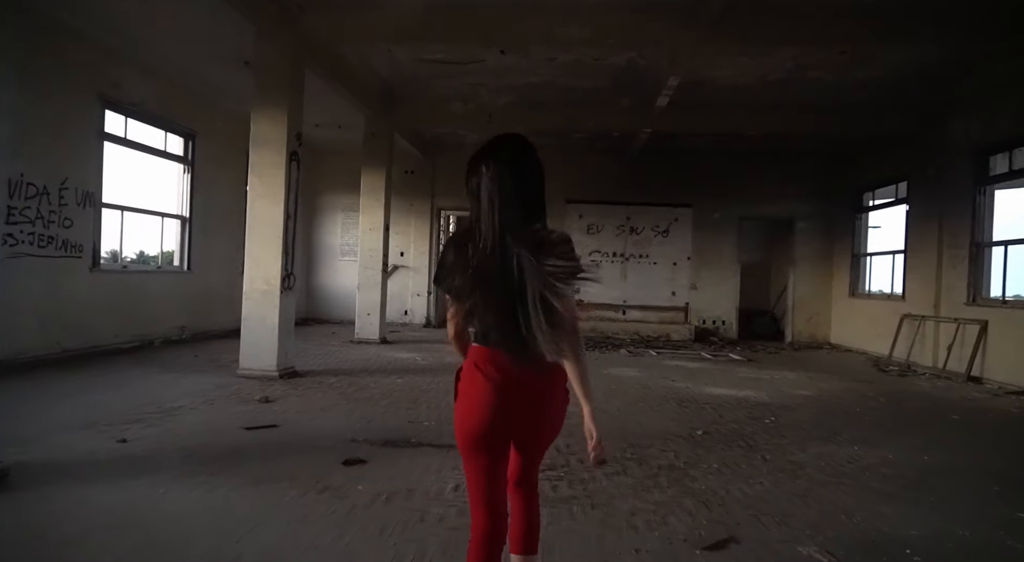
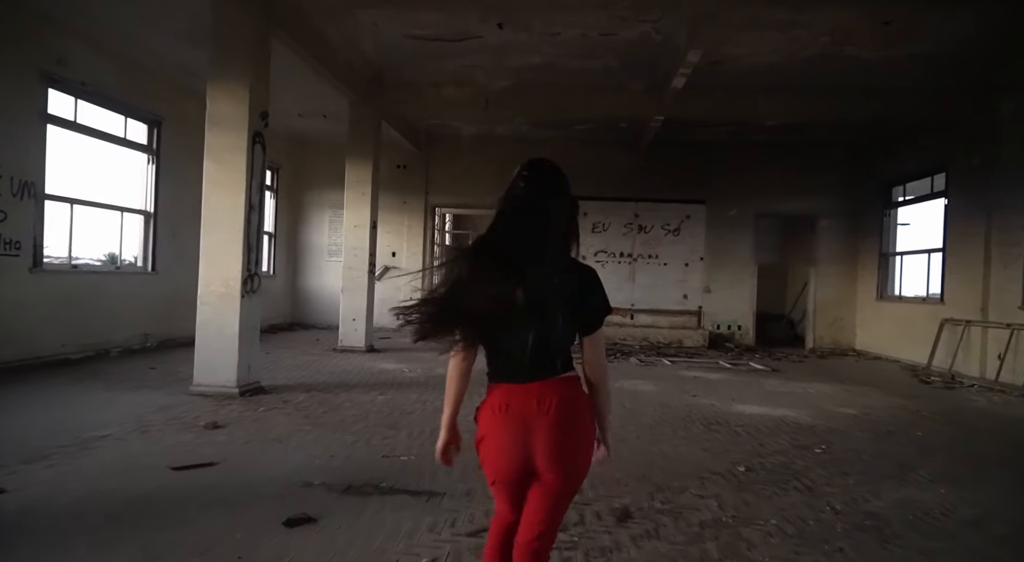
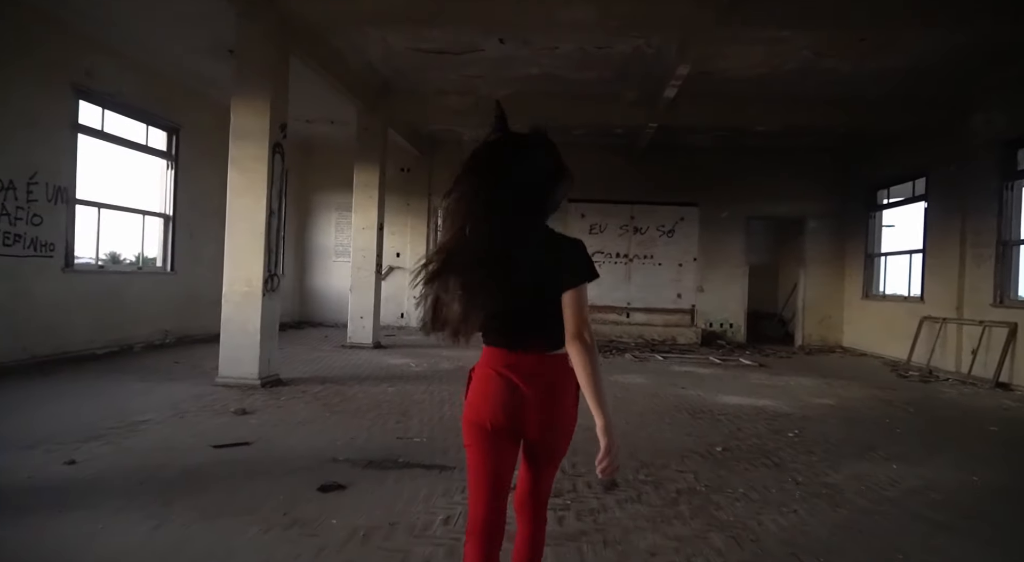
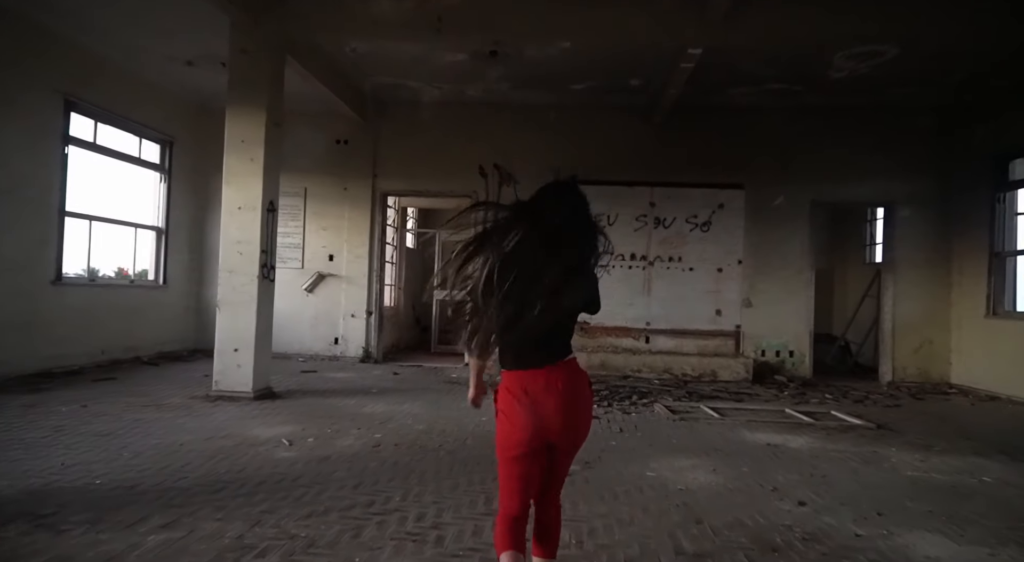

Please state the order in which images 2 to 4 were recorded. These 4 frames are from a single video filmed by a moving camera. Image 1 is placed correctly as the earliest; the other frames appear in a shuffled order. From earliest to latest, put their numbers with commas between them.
3, 2, 4
